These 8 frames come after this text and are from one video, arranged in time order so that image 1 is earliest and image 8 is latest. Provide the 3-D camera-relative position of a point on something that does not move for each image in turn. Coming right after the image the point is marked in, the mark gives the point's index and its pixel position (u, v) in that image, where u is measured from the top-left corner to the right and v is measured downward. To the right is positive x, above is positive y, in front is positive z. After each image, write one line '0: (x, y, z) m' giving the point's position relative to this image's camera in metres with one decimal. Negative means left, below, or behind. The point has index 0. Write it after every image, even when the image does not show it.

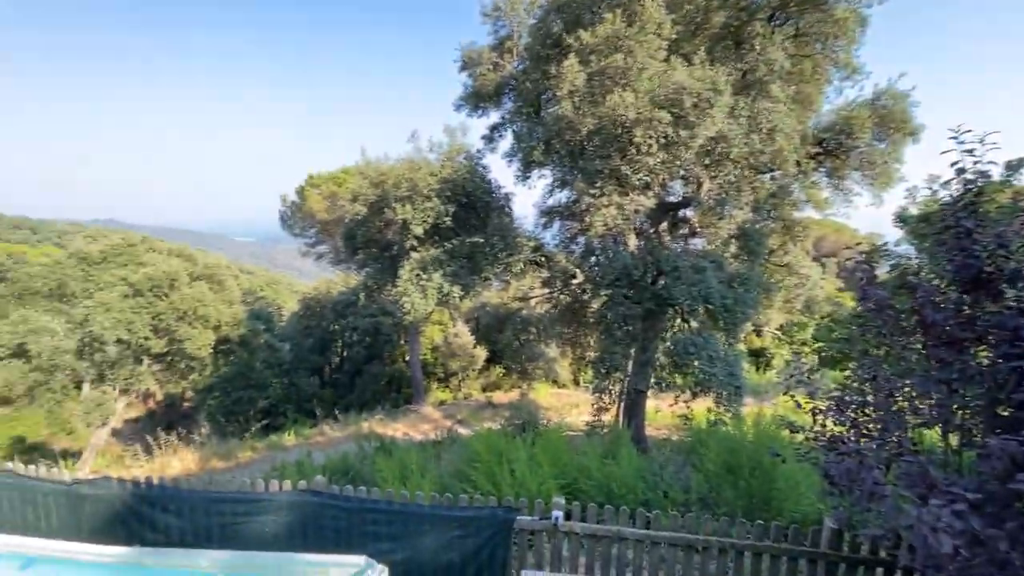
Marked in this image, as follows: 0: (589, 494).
0: (+0.7, -1.9, +4.4) m
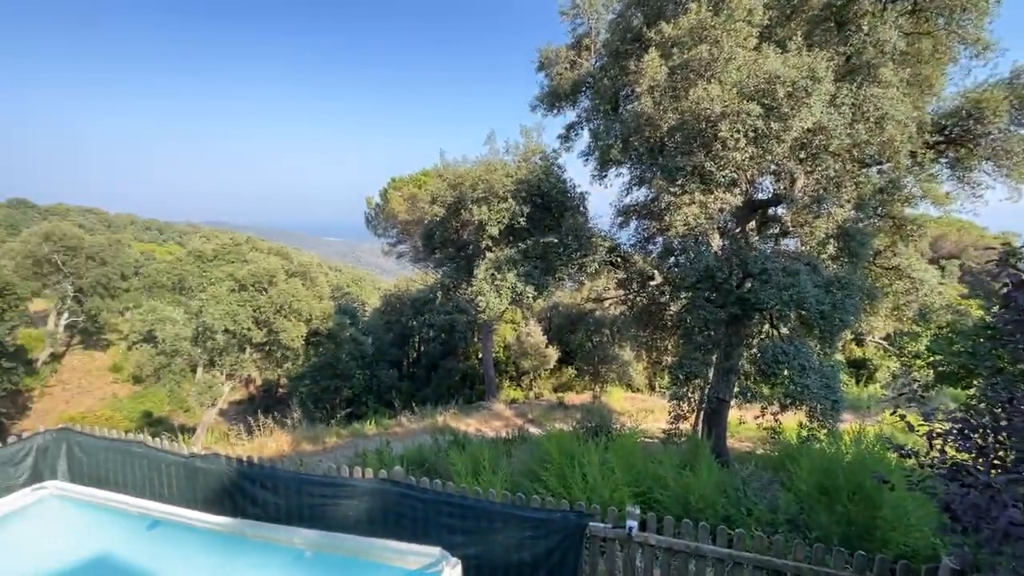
0: (+1.3, -1.9, +4.2) m
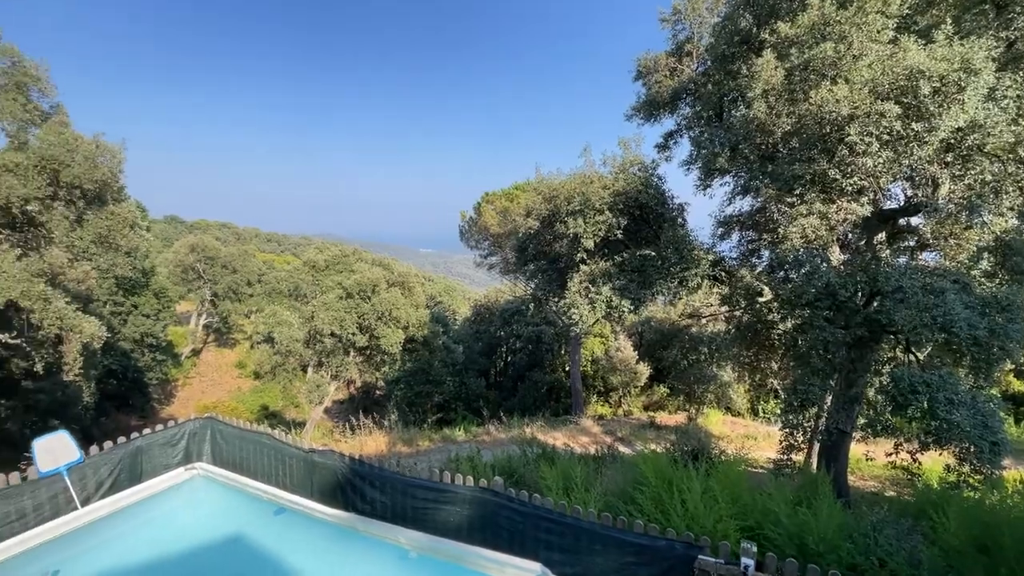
0: (+2.1, -2.0, +3.8) m
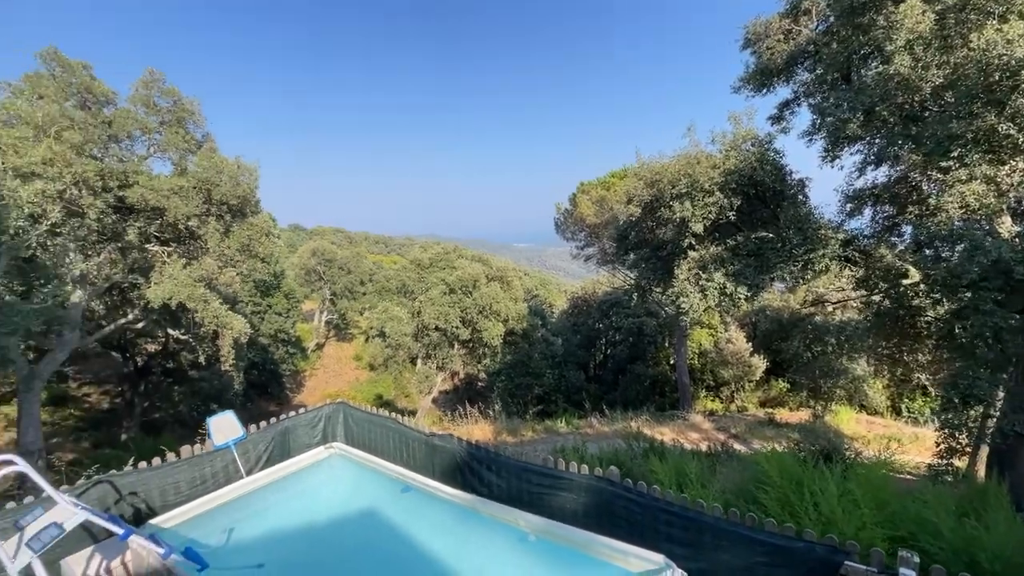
0: (+3.0, -1.9, +3.3) m
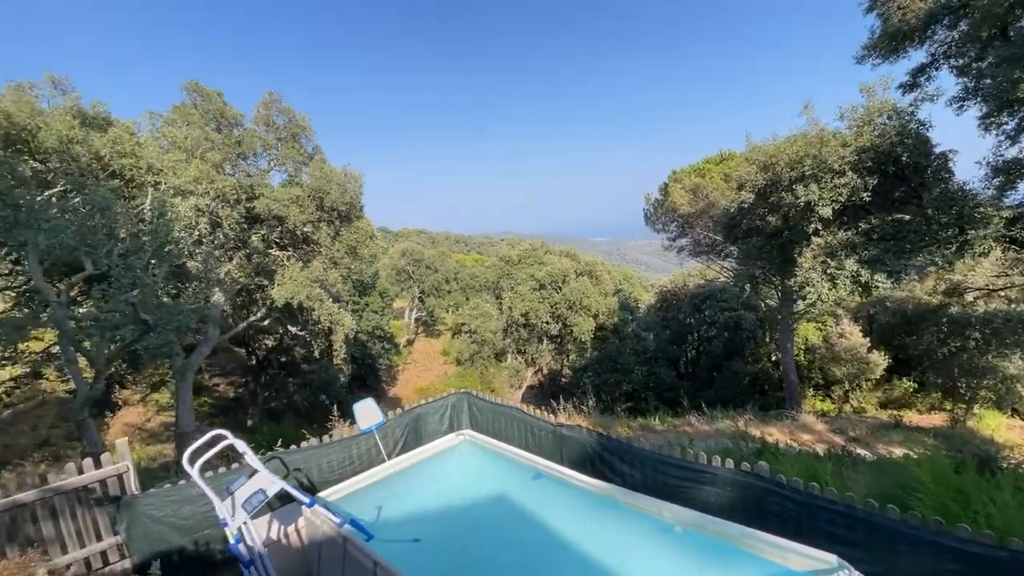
0: (+3.9, -1.8, +2.8) m
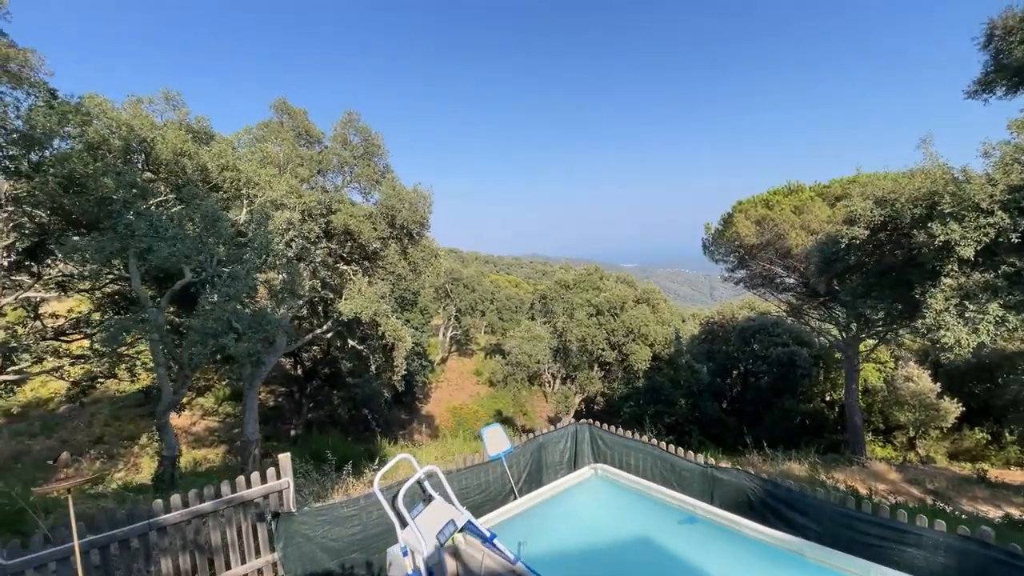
0: (+4.8, -2.1, +2.4) m
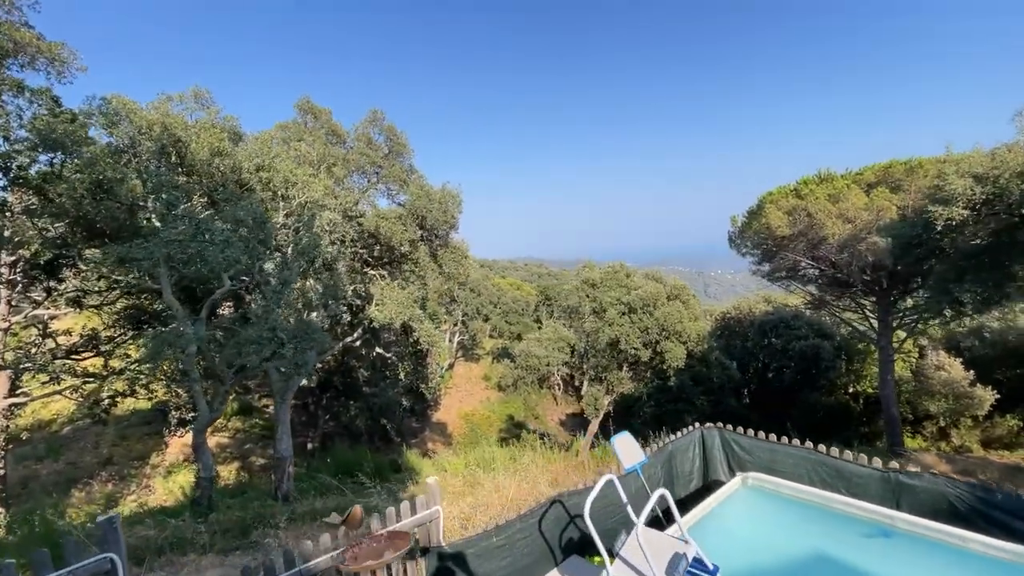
0: (+5.9, -1.9, +2.1) m
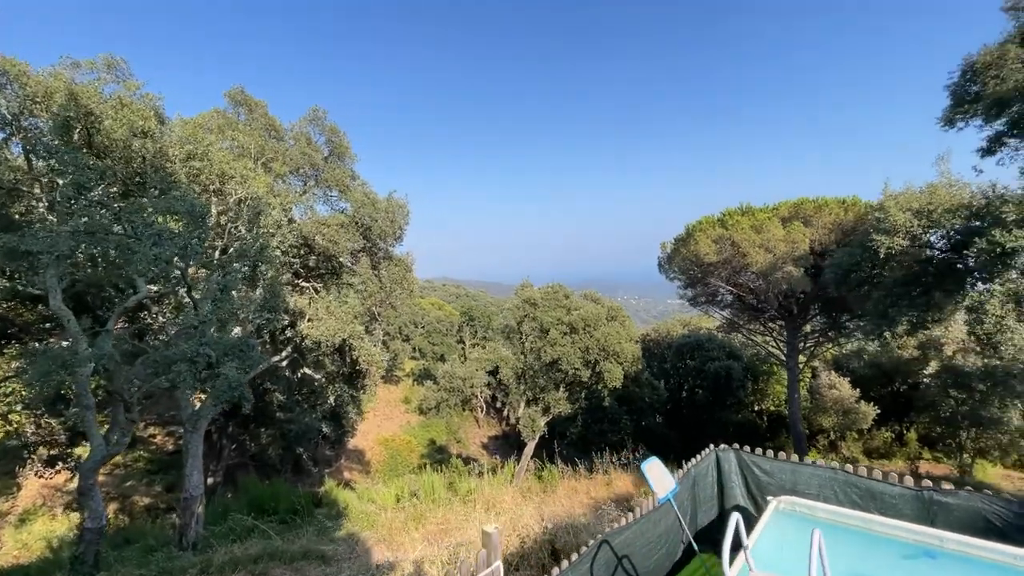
0: (+6.2, -2.1, +2.6) m
